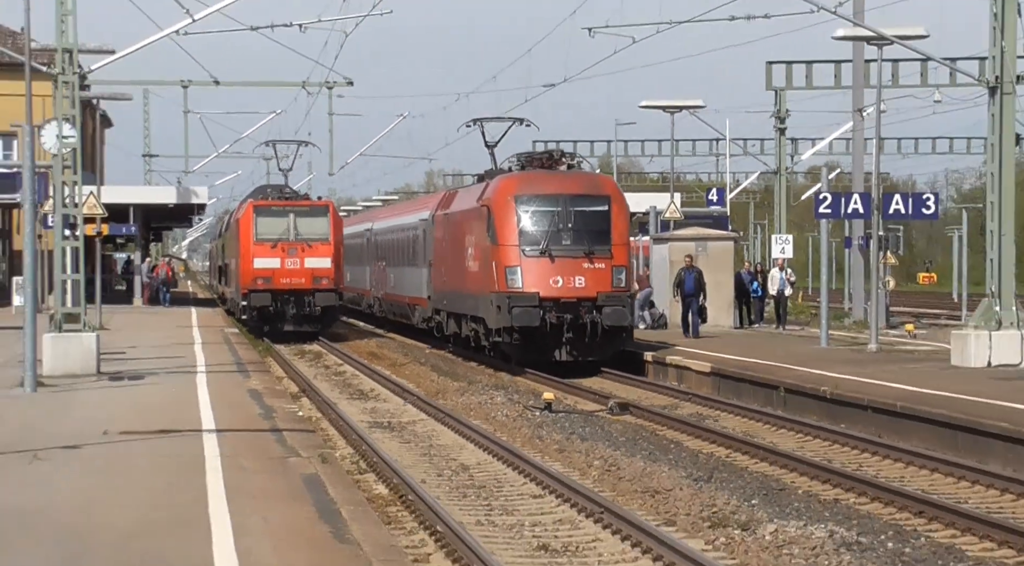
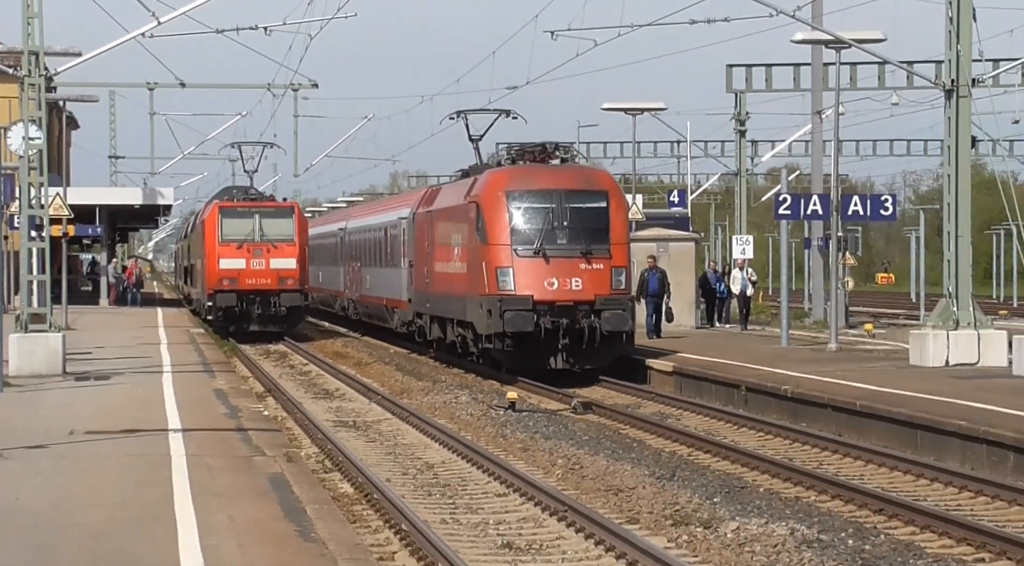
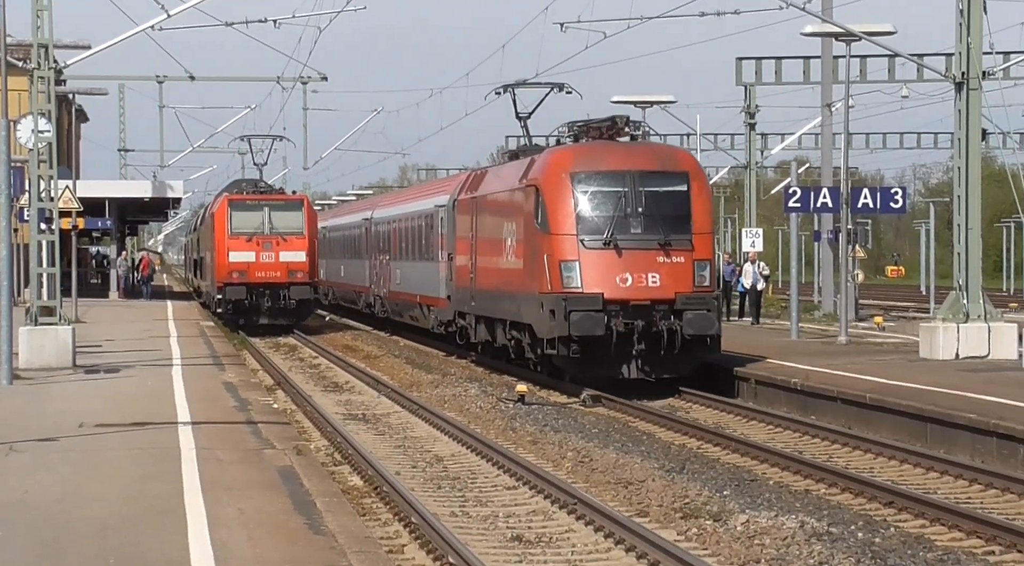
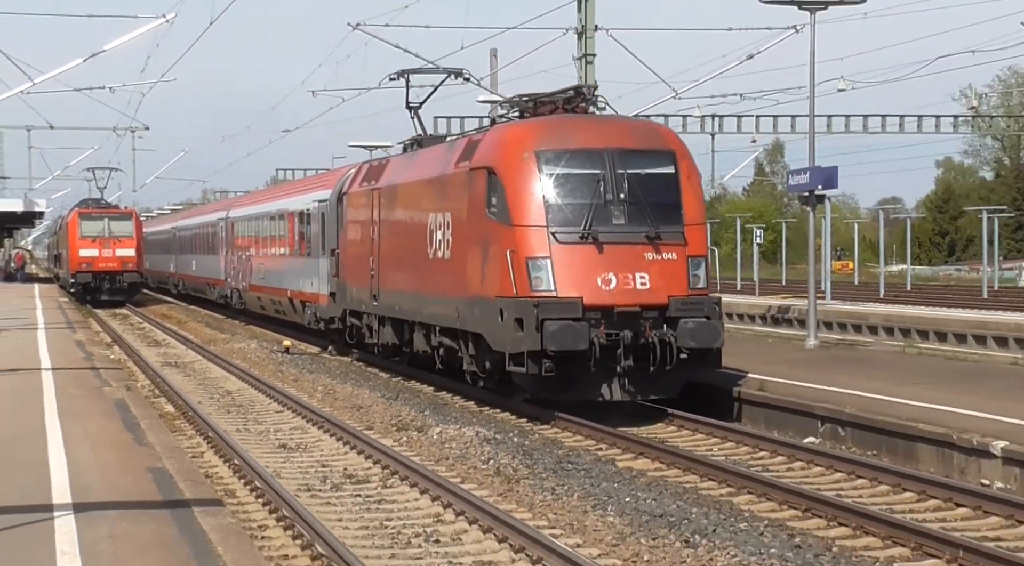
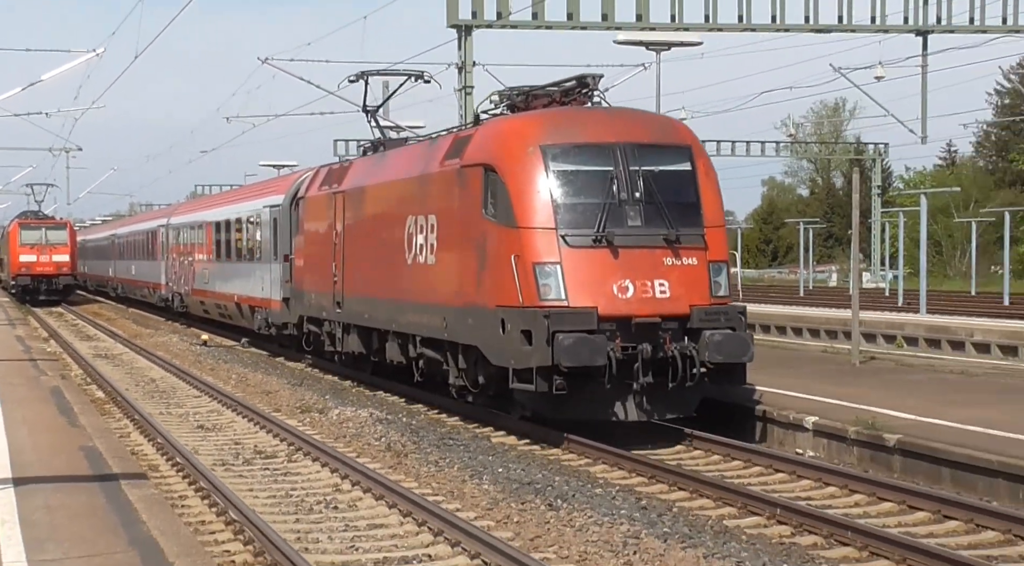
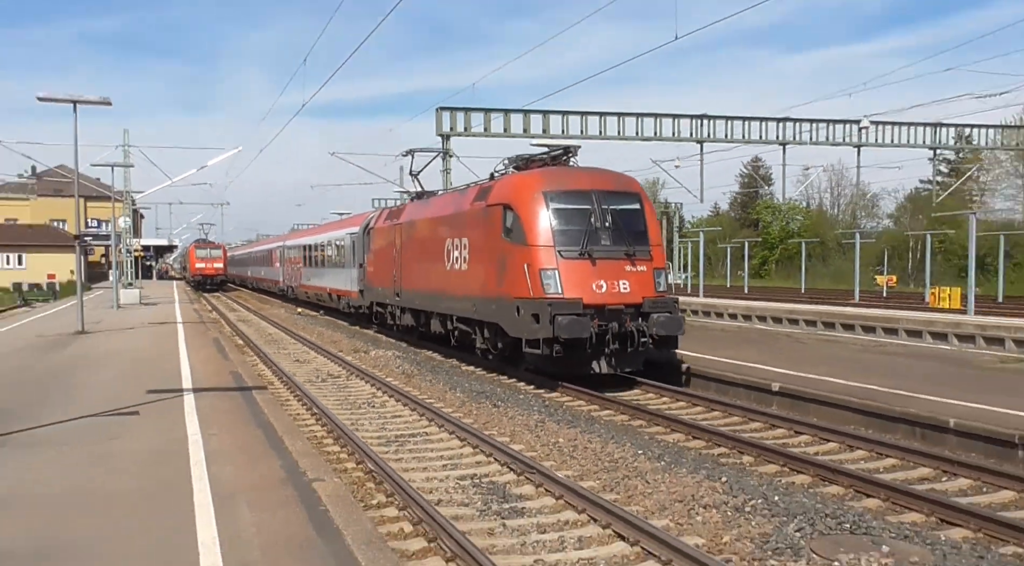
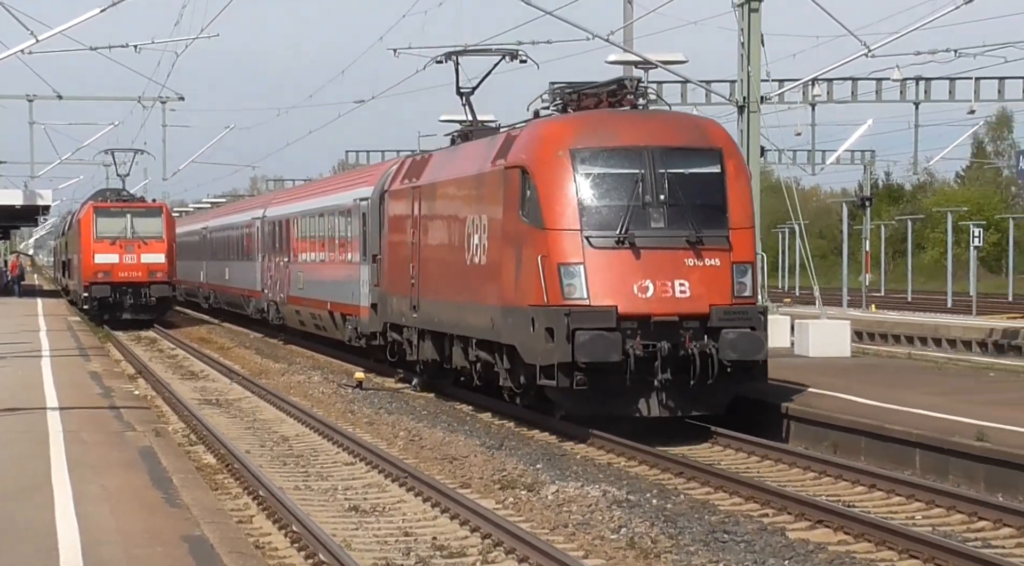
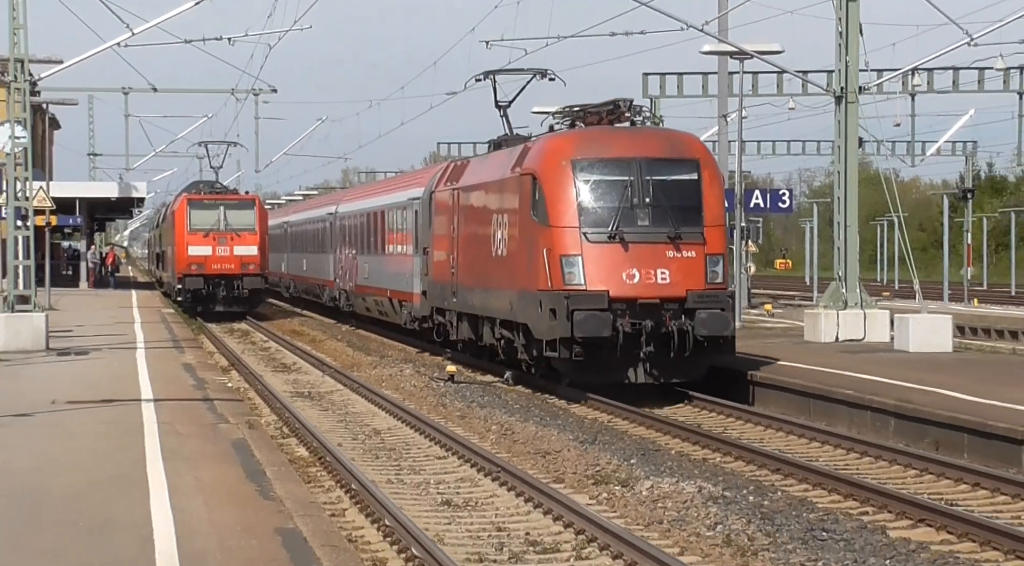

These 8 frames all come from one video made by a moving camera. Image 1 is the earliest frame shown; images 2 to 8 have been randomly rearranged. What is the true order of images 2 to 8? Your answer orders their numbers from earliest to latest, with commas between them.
2, 3, 8, 7, 4, 5, 6
